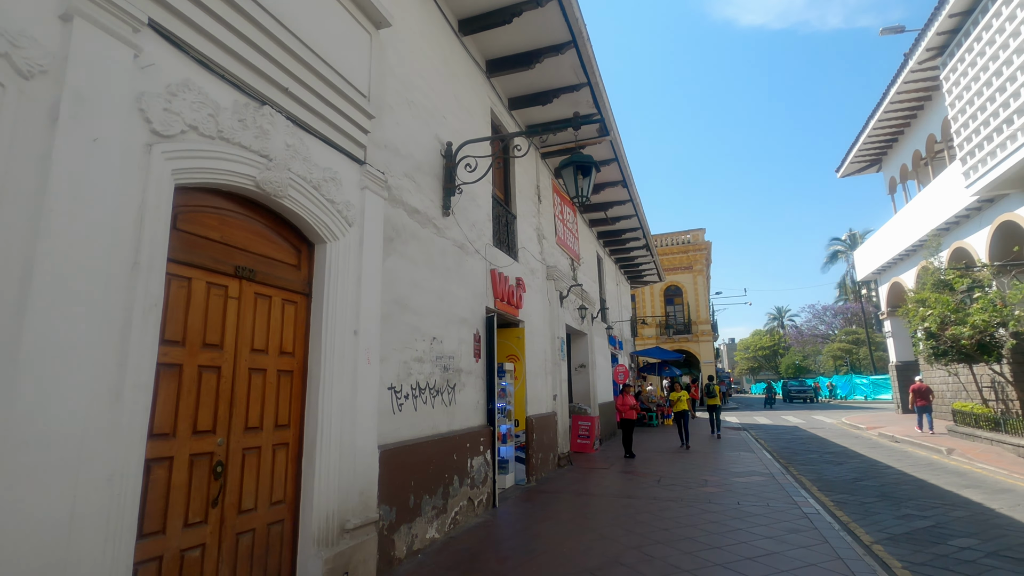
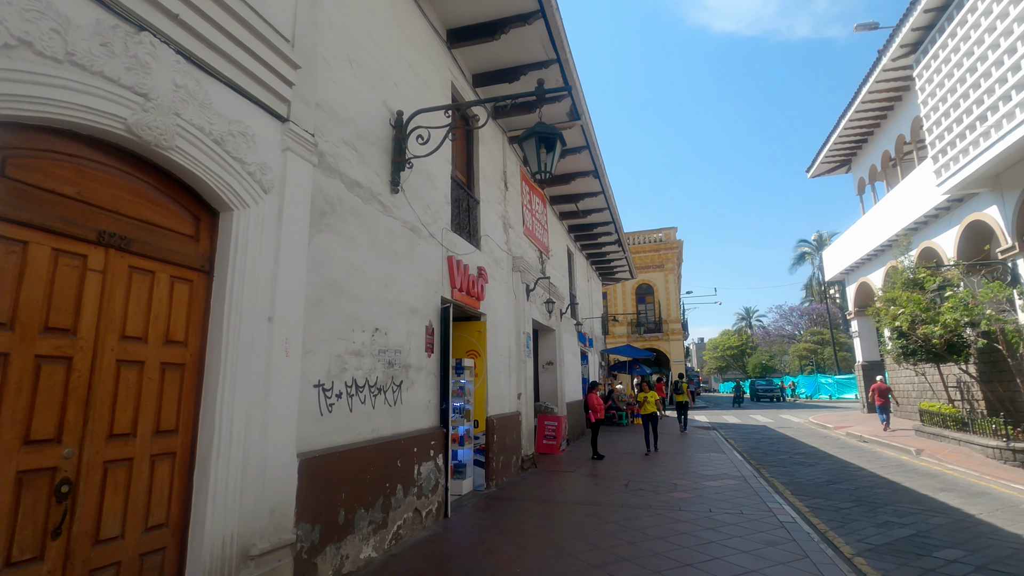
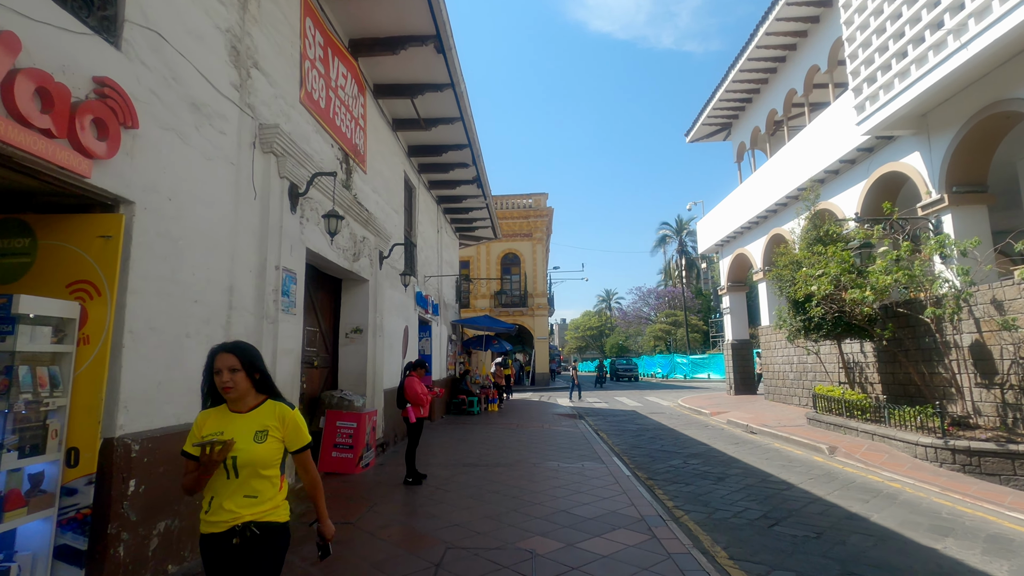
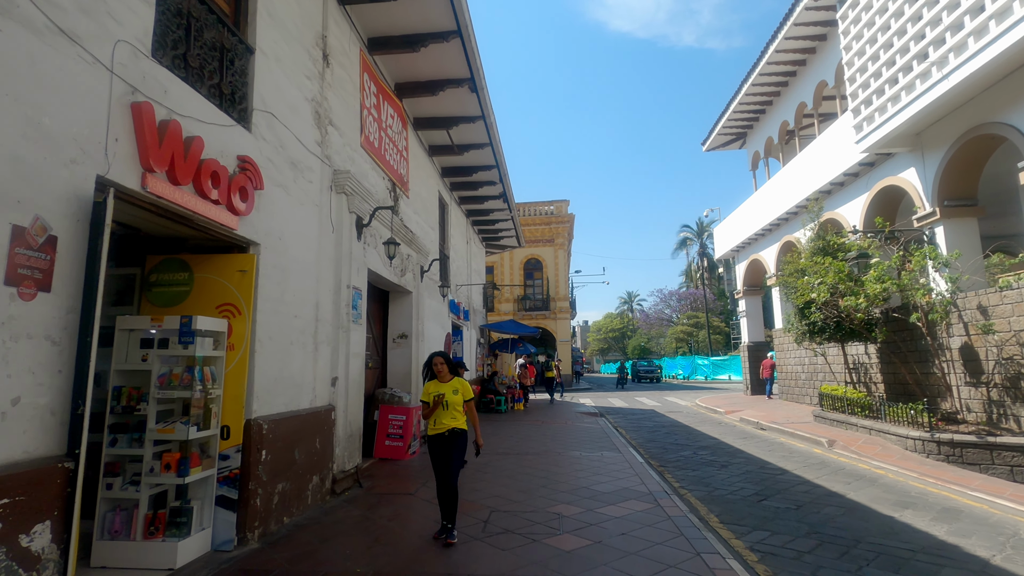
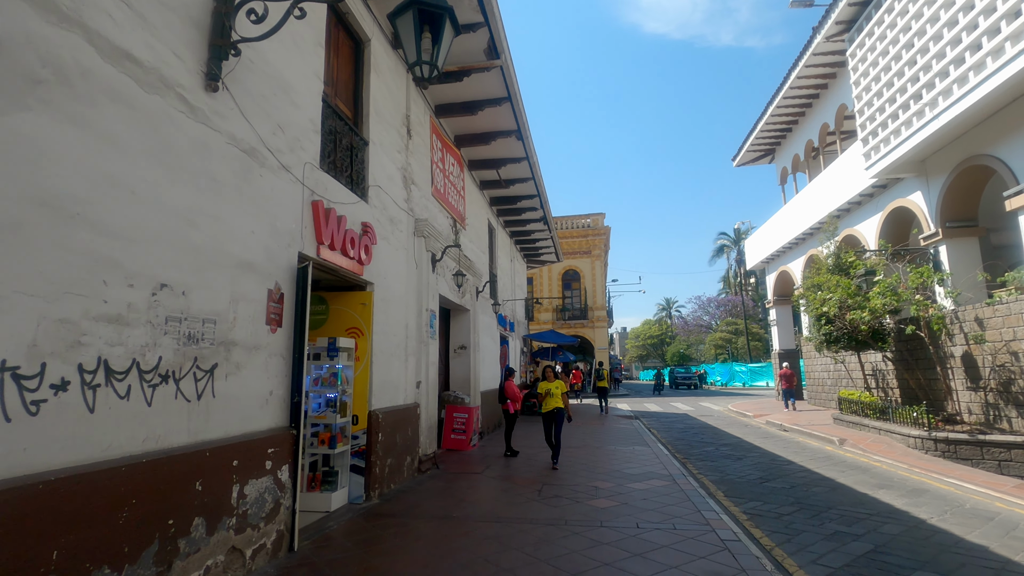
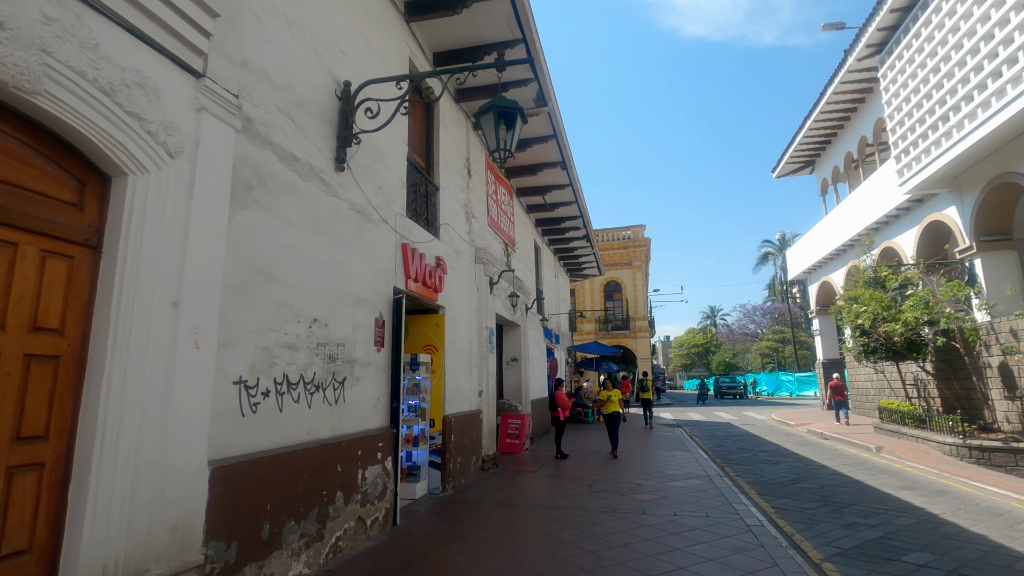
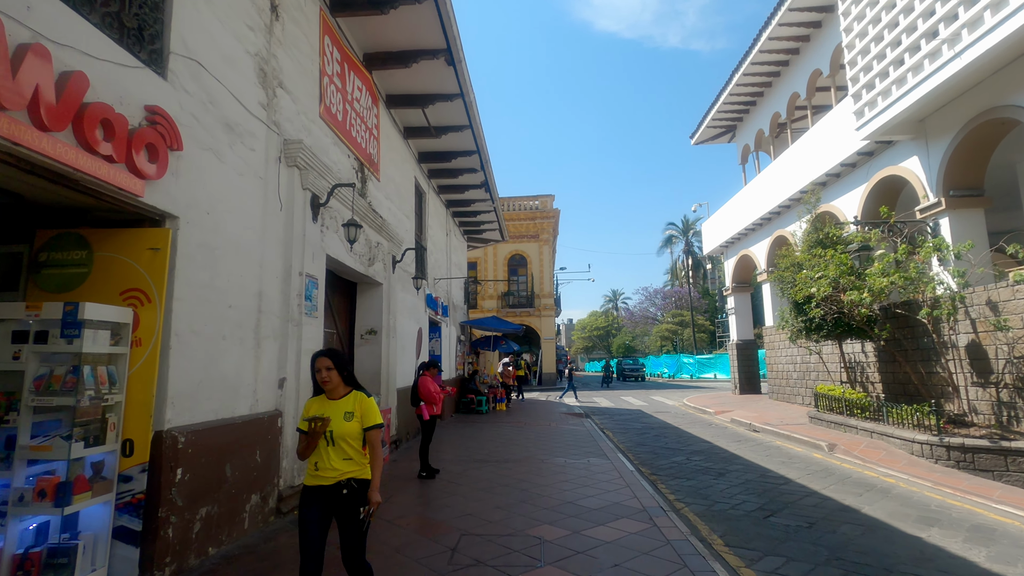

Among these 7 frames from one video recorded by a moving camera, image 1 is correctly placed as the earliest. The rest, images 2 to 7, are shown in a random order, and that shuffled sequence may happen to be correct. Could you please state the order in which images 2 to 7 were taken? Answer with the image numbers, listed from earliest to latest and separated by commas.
2, 6, 5, 4, 7, 3
